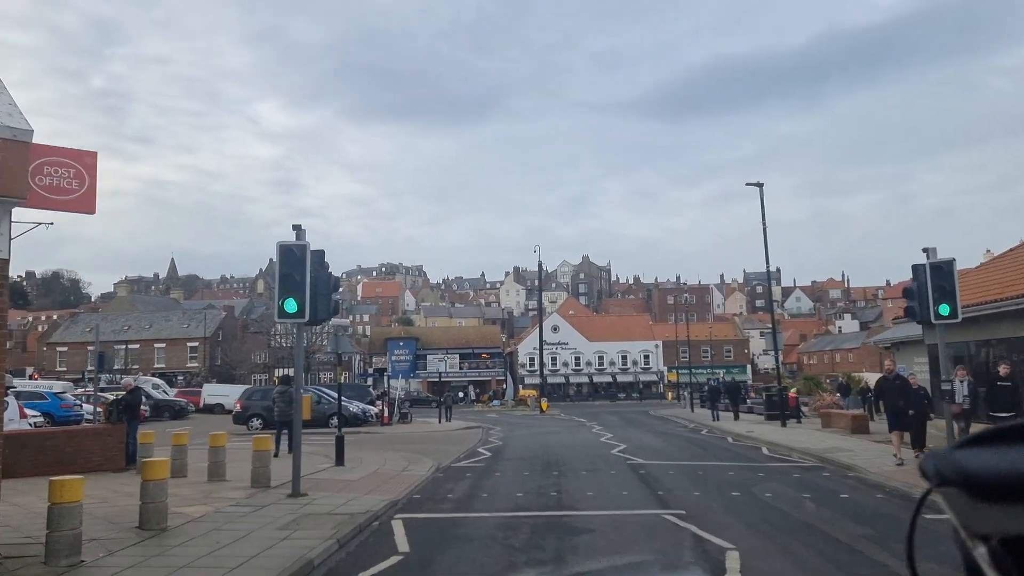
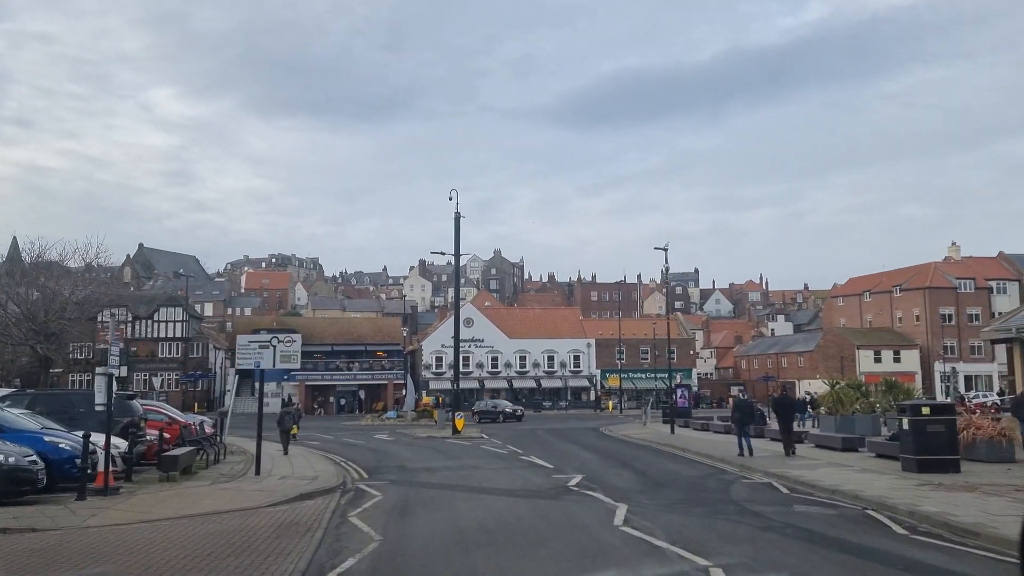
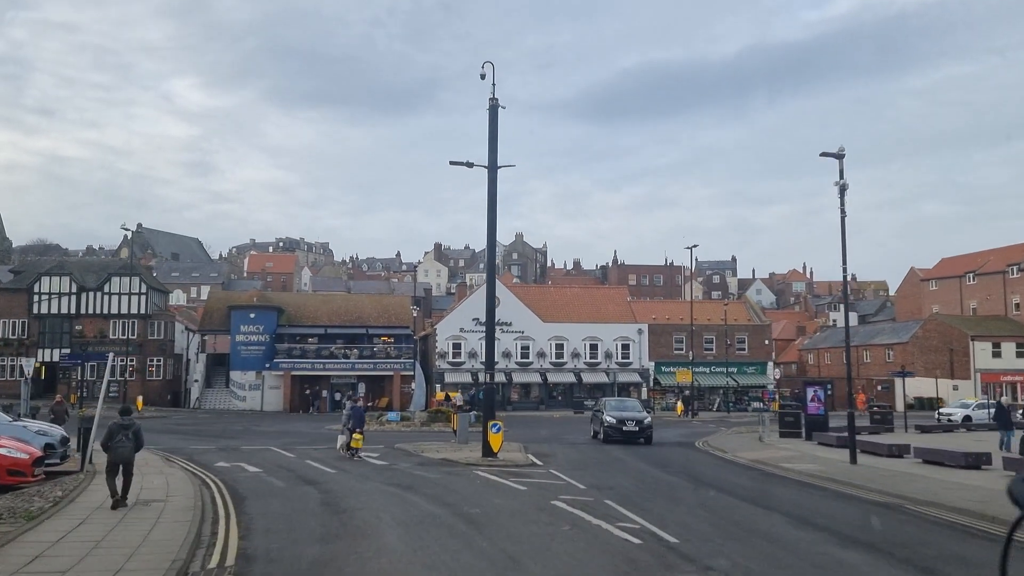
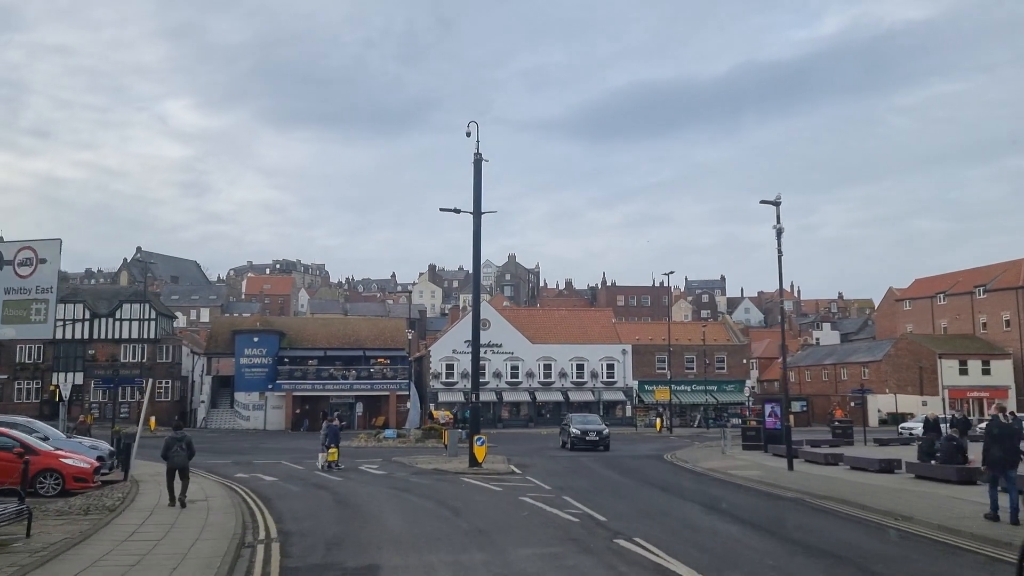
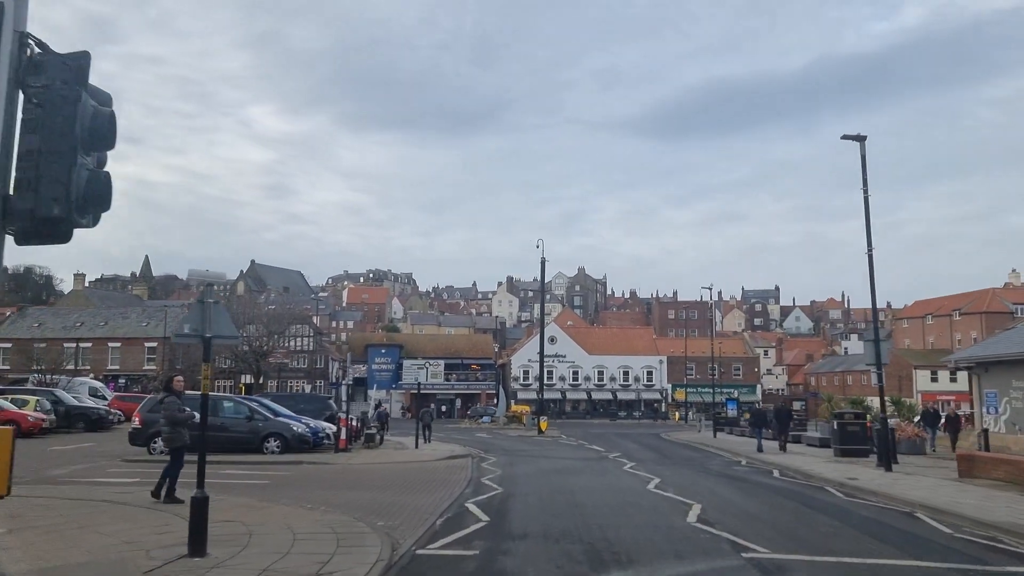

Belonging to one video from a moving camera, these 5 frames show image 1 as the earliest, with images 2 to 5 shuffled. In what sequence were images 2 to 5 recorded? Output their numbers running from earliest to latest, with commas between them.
5, 2, 4, 3
